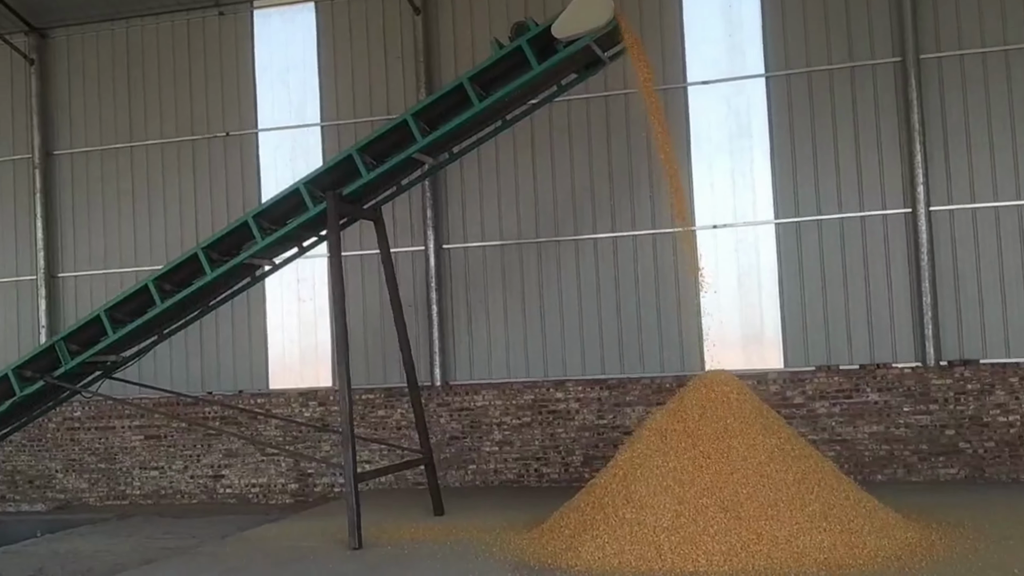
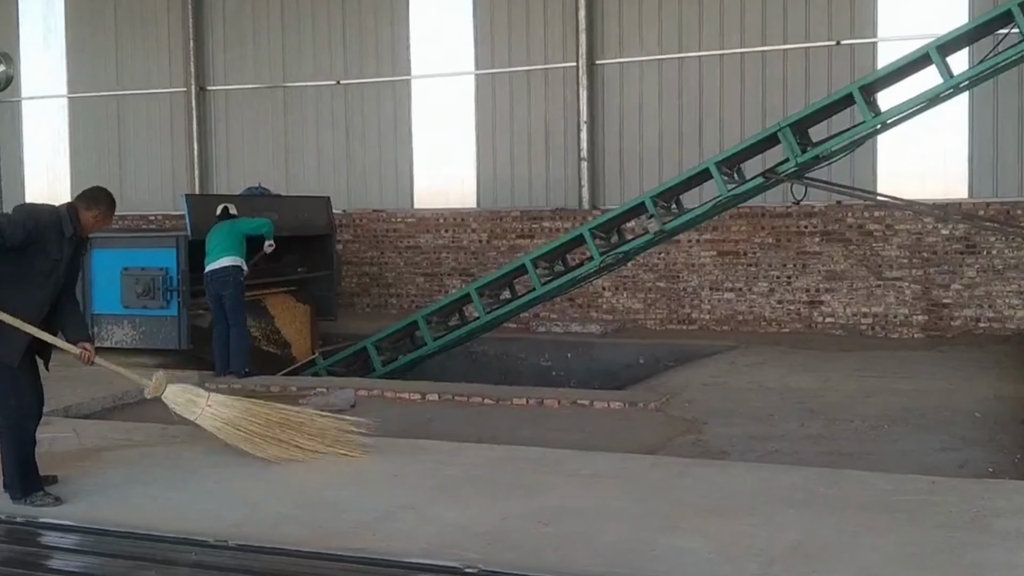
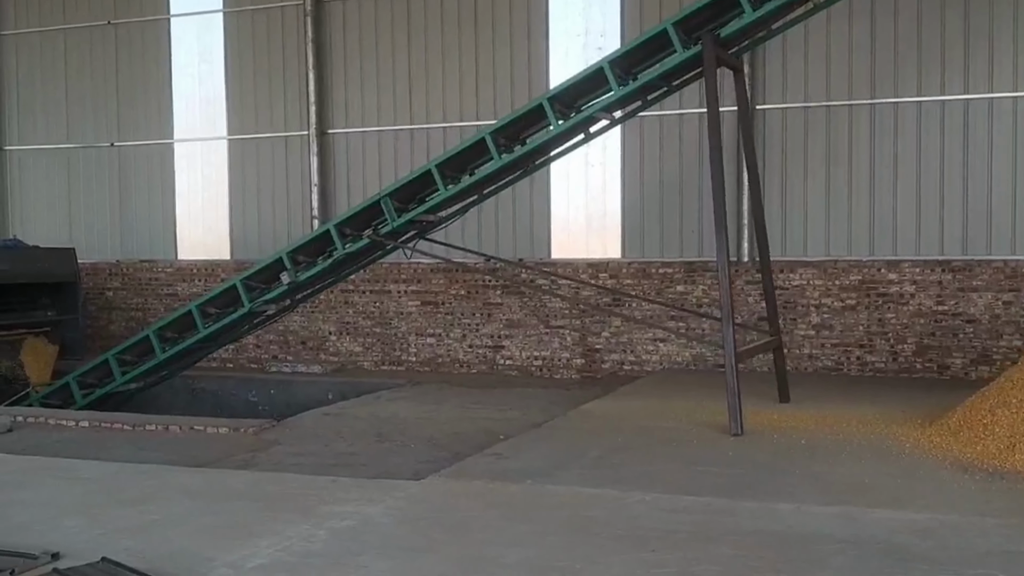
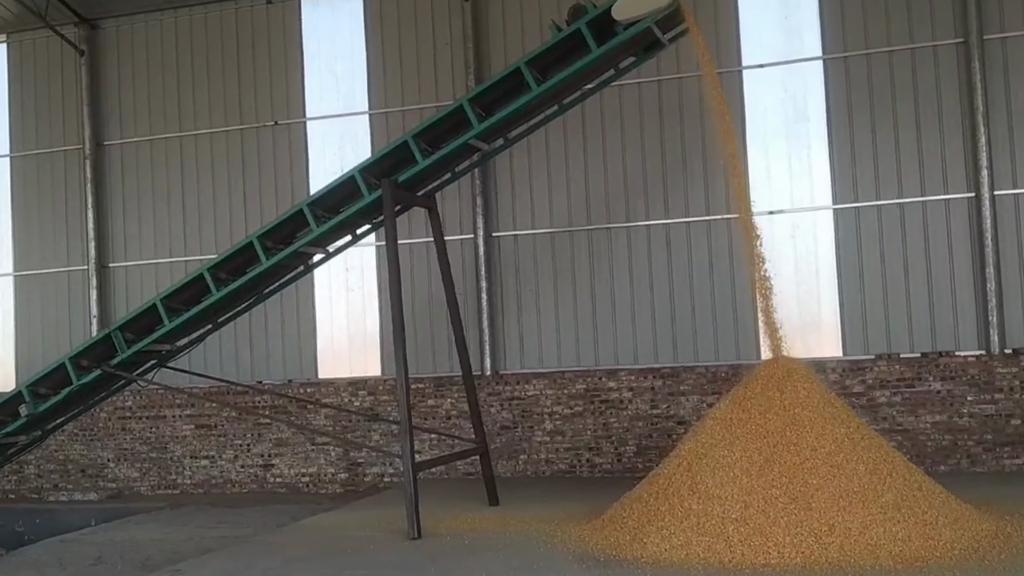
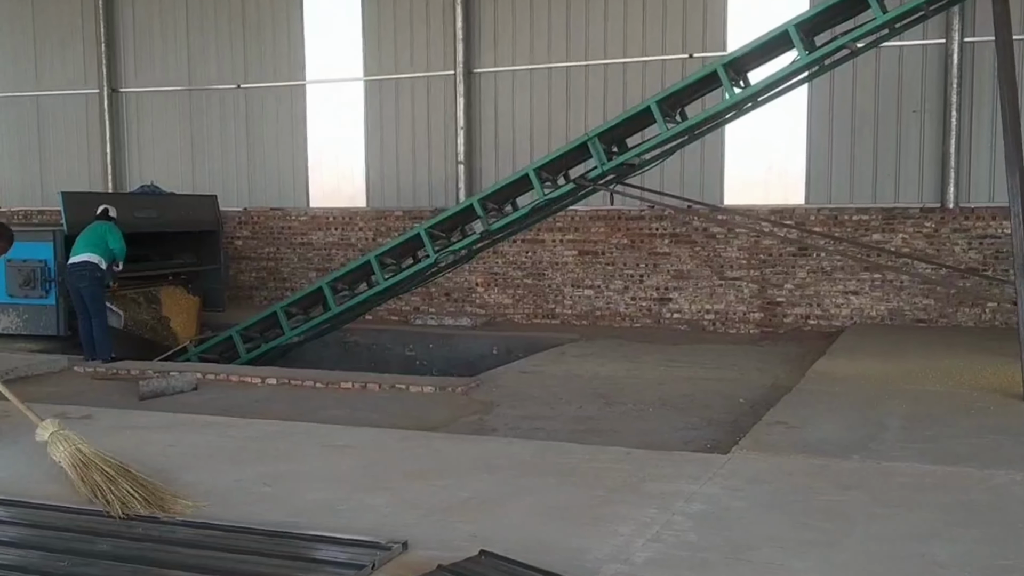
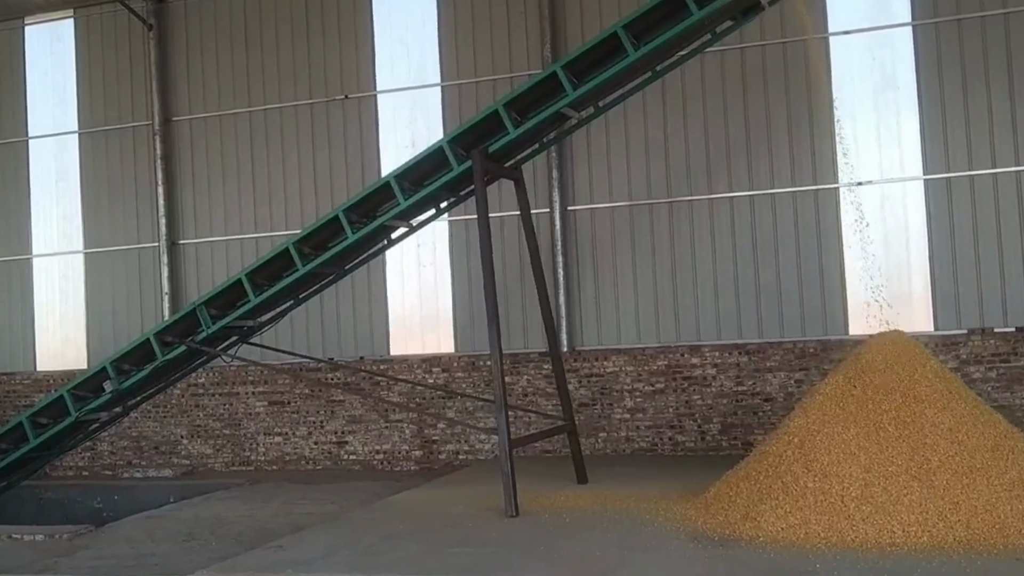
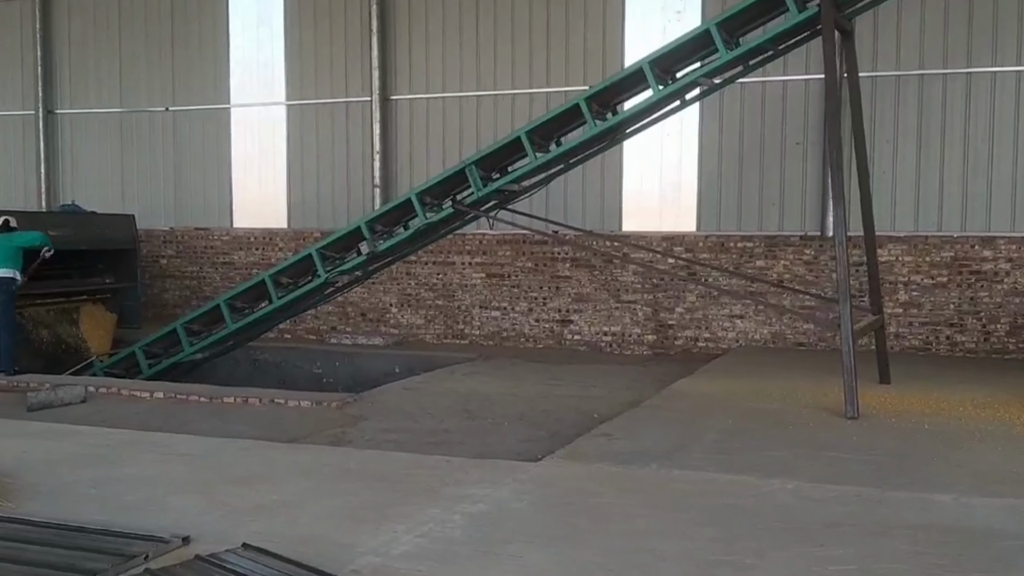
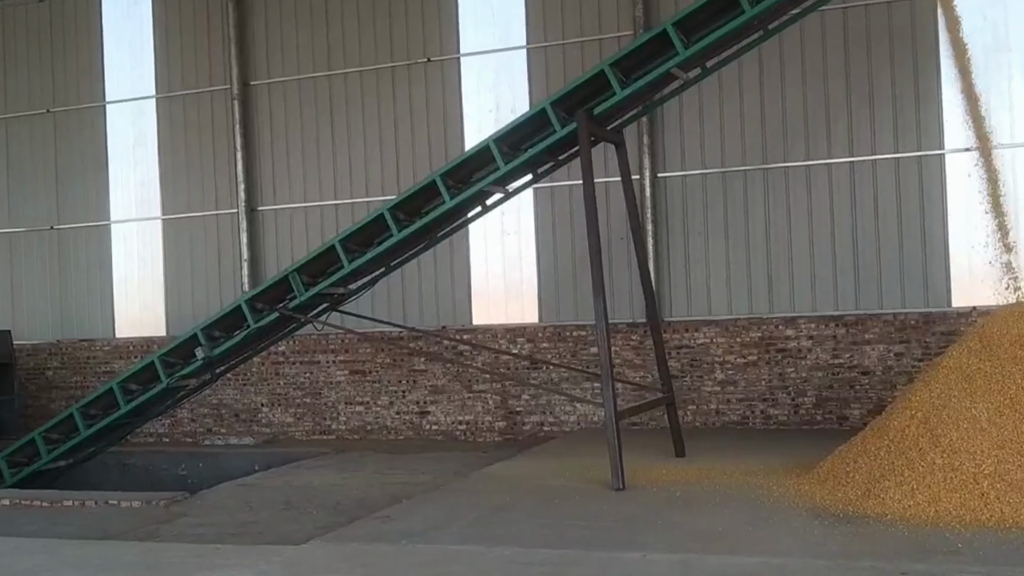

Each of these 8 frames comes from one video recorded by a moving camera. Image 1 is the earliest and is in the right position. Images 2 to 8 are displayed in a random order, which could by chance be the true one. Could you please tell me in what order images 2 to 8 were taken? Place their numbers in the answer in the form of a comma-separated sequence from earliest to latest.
4, 6, 8, 3, 7, 5, 2
